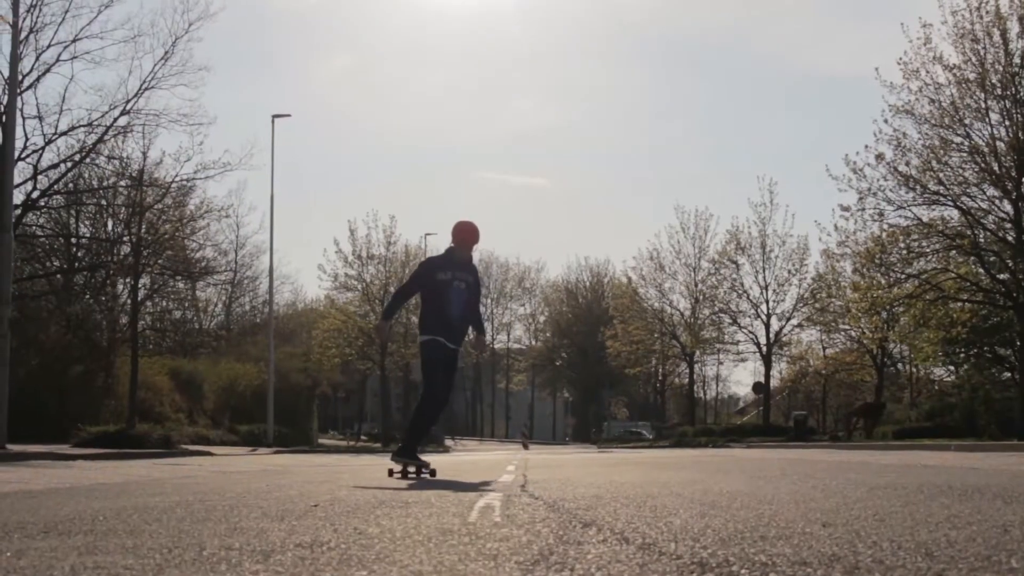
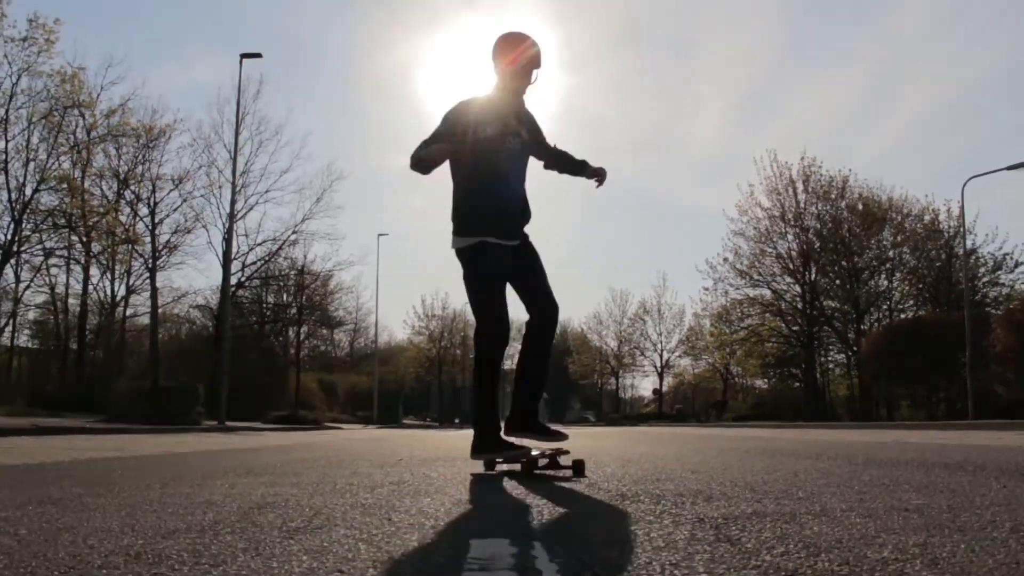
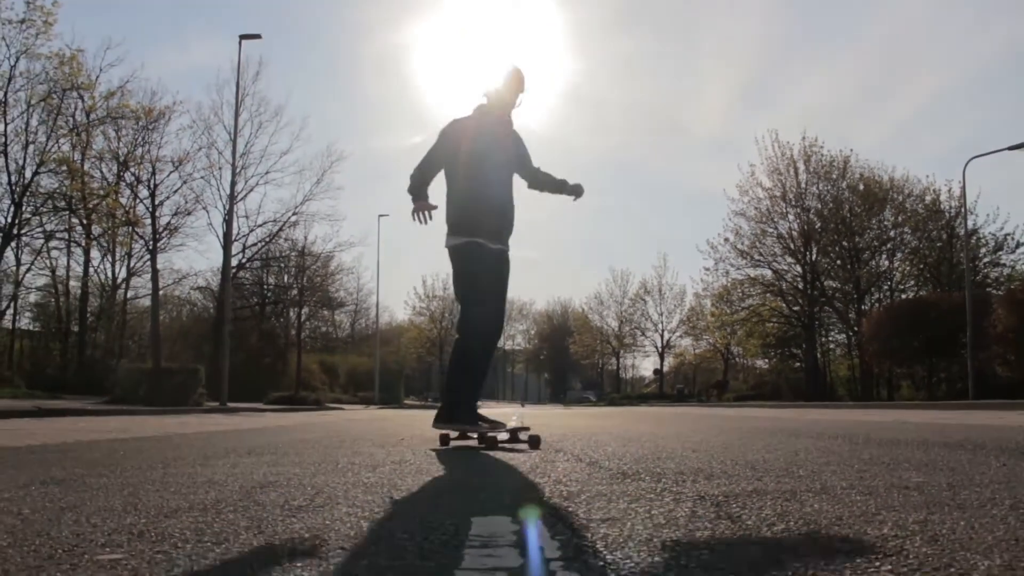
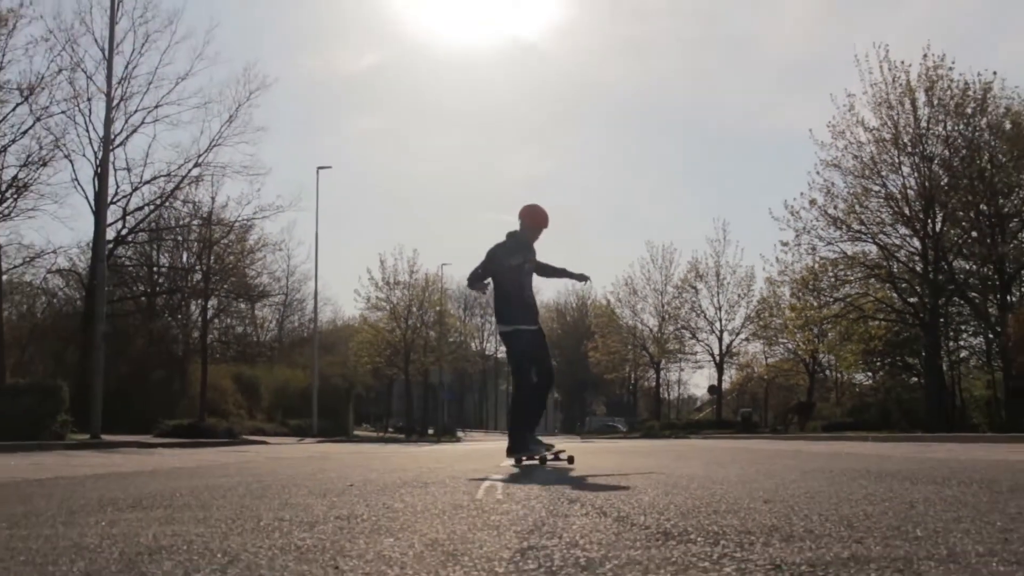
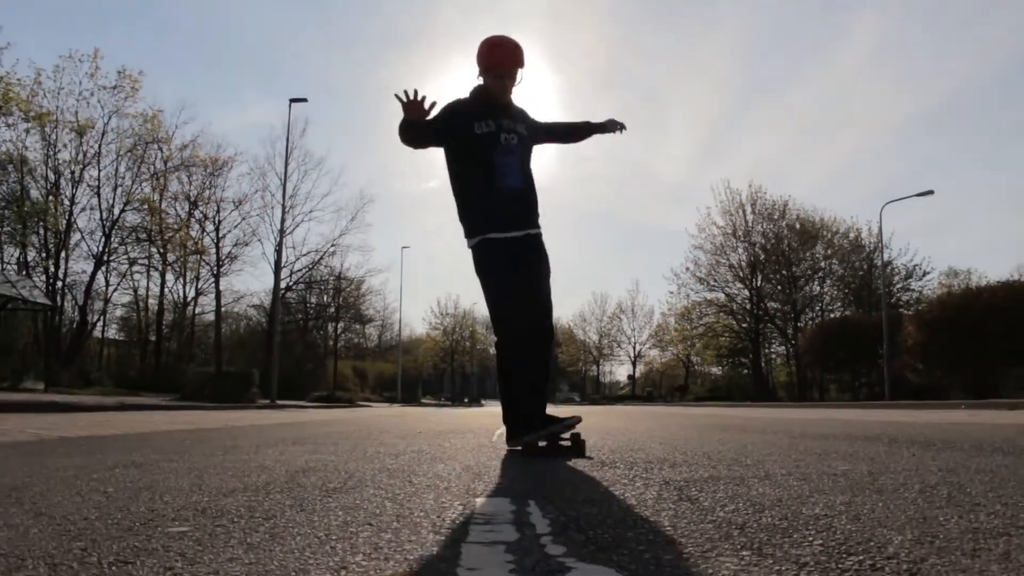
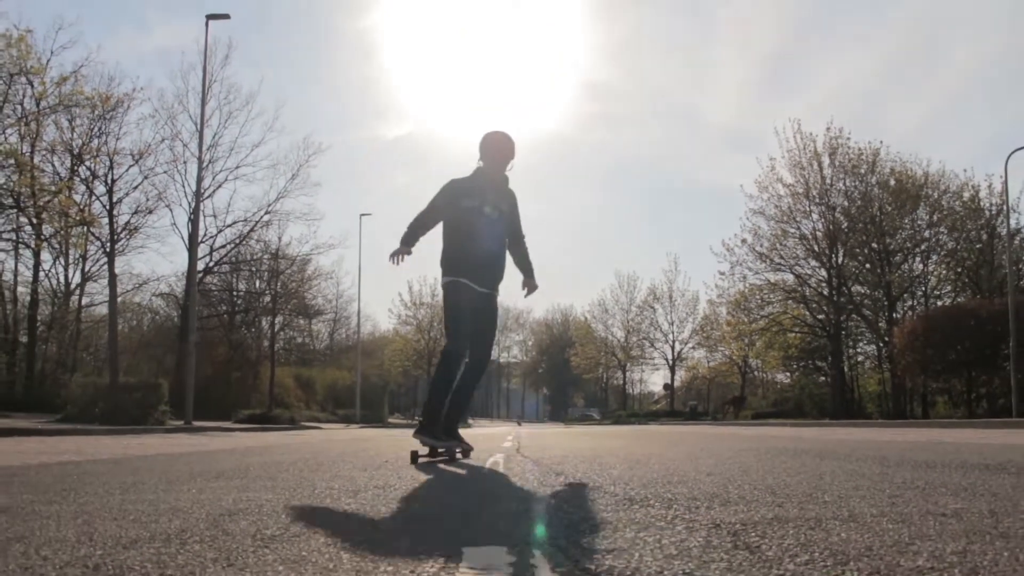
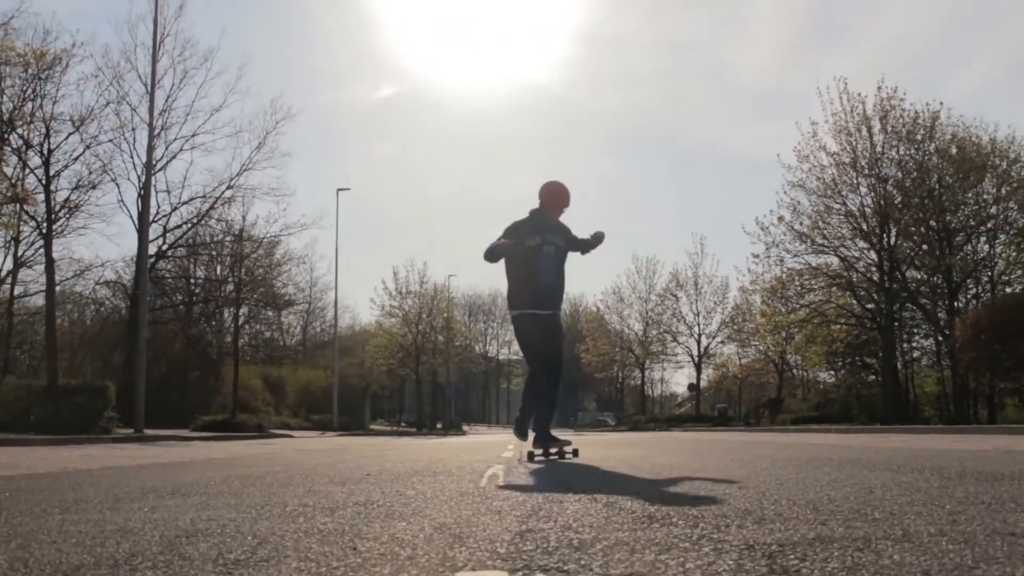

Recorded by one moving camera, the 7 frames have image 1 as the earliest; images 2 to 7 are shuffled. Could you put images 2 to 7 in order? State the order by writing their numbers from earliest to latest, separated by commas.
4, 7, 6, 3, 2, 5
